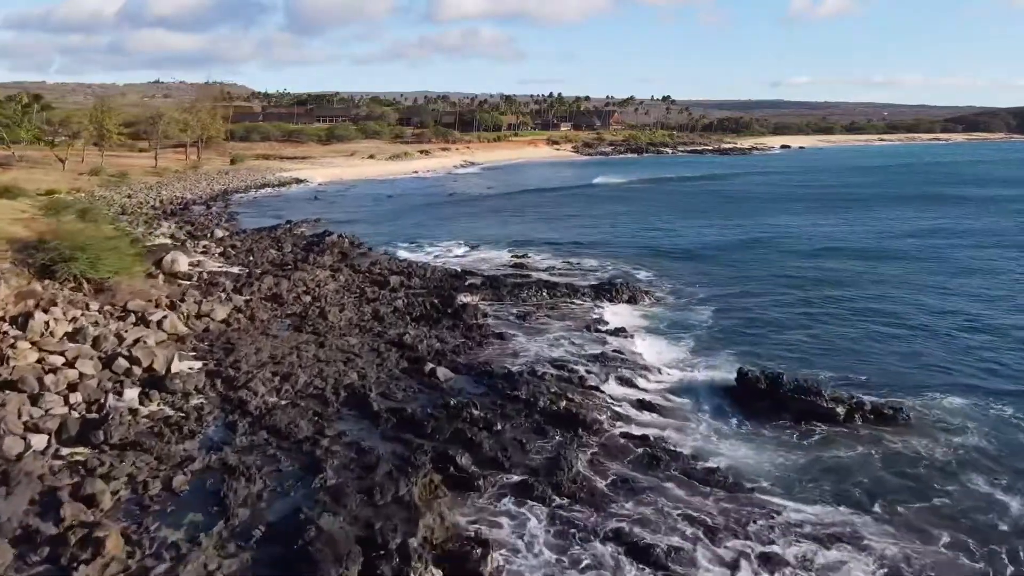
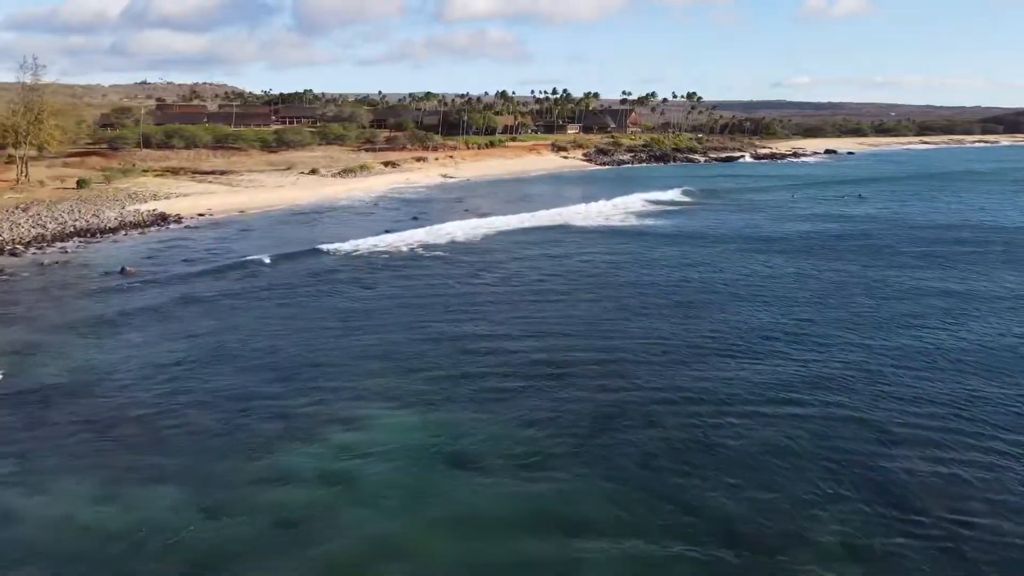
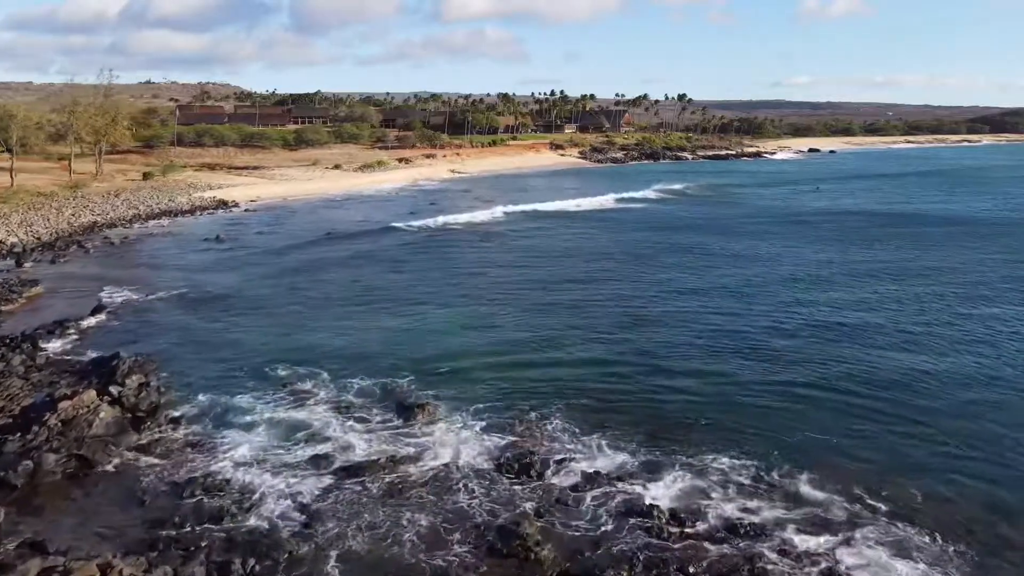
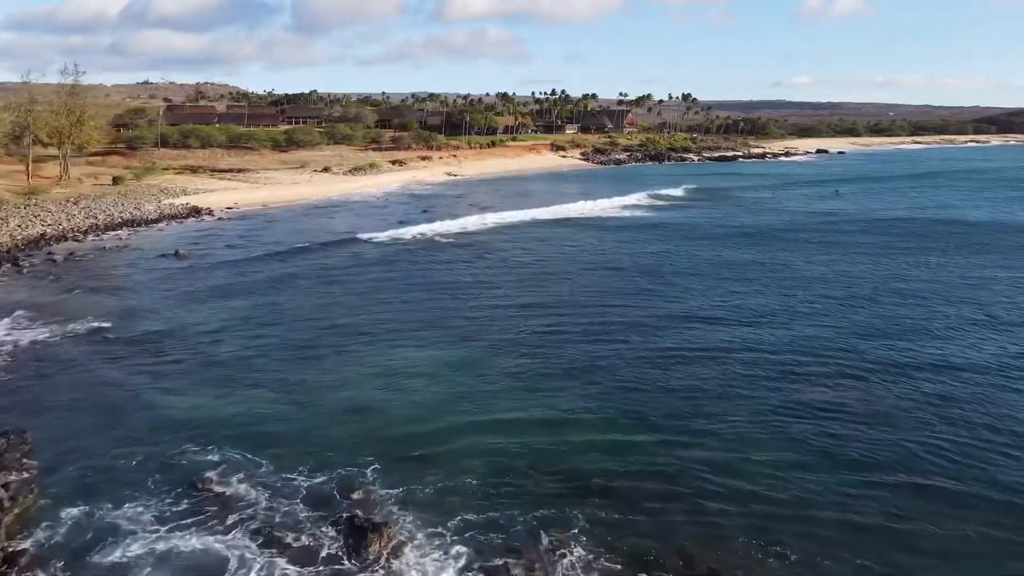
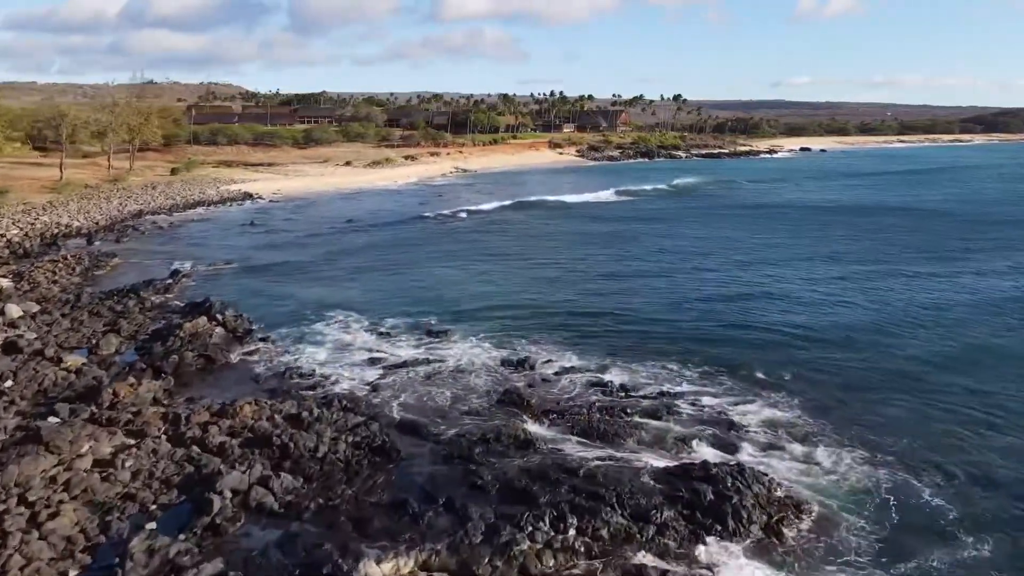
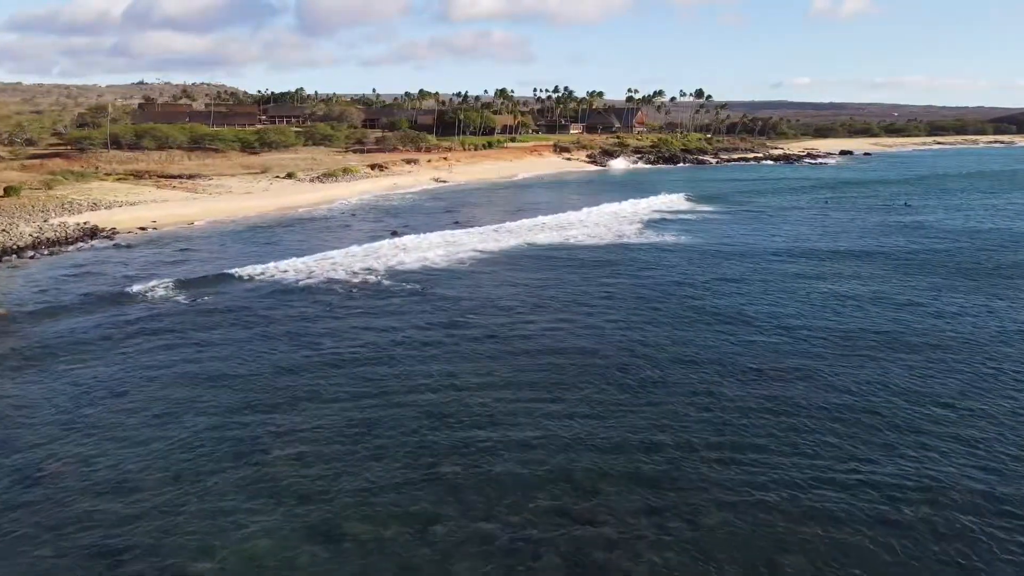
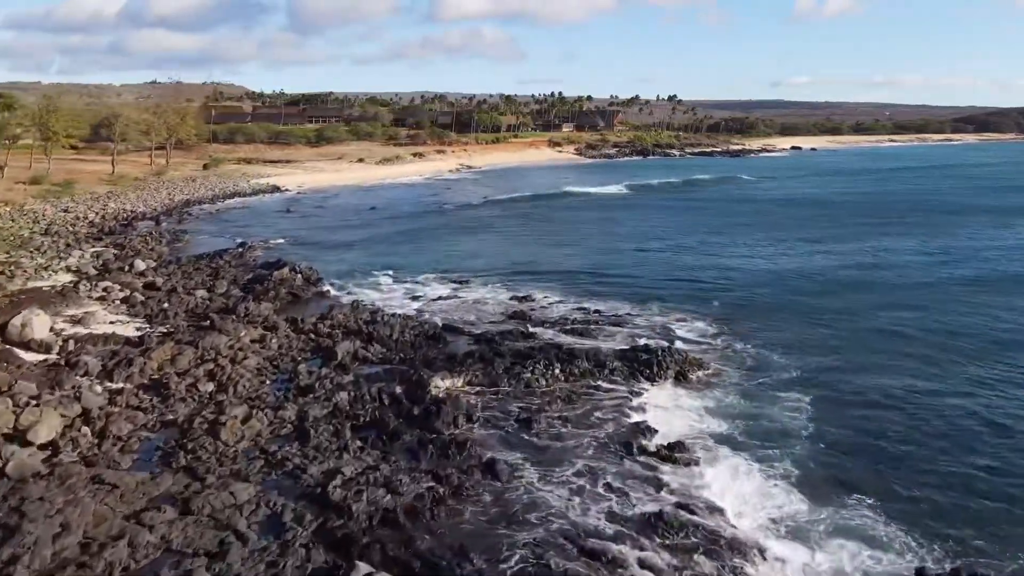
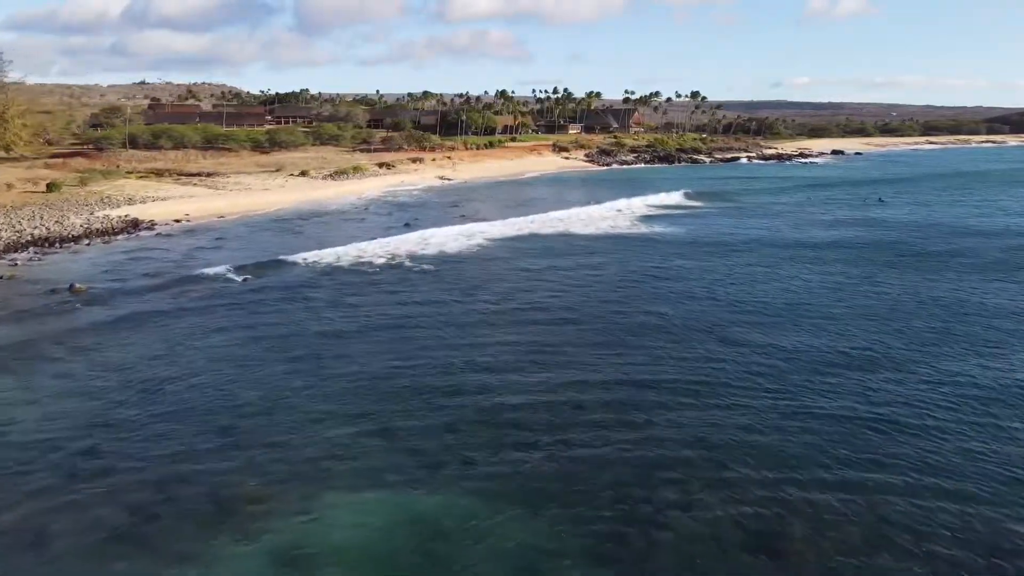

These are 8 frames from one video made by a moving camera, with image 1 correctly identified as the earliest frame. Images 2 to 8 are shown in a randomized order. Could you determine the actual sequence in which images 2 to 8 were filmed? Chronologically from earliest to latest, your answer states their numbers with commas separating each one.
7, 5, 3, 4, 2, 8, 6
